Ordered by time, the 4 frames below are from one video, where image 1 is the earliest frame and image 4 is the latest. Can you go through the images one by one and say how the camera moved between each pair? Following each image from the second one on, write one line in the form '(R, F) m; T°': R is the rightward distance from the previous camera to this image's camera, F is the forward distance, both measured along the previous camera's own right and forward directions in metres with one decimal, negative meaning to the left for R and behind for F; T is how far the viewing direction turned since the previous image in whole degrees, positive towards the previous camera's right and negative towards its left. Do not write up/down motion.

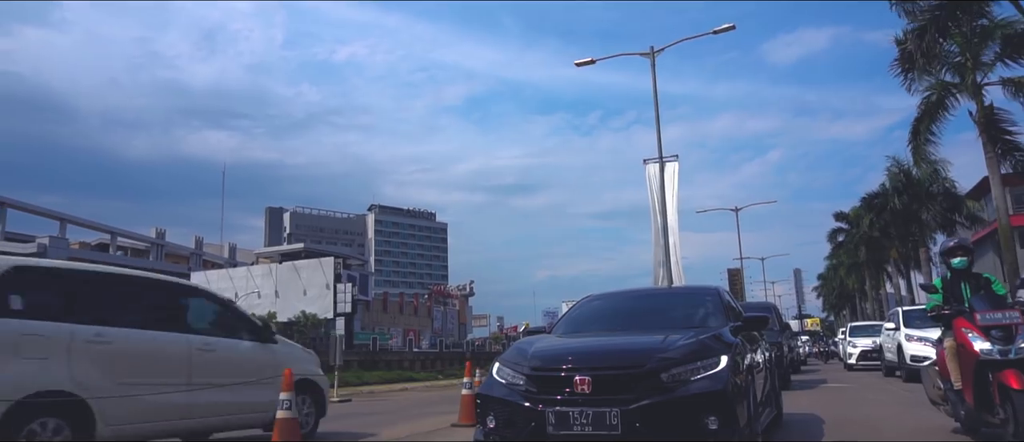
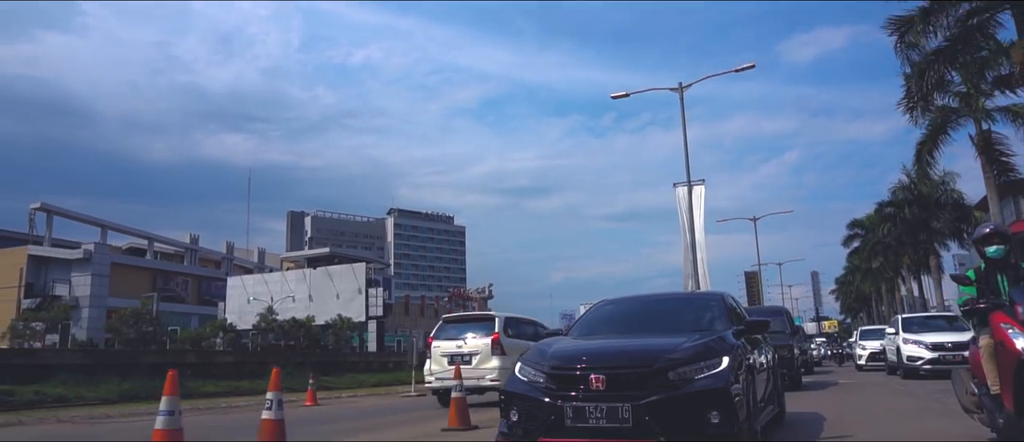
(0.0, -0.7) m; -1°
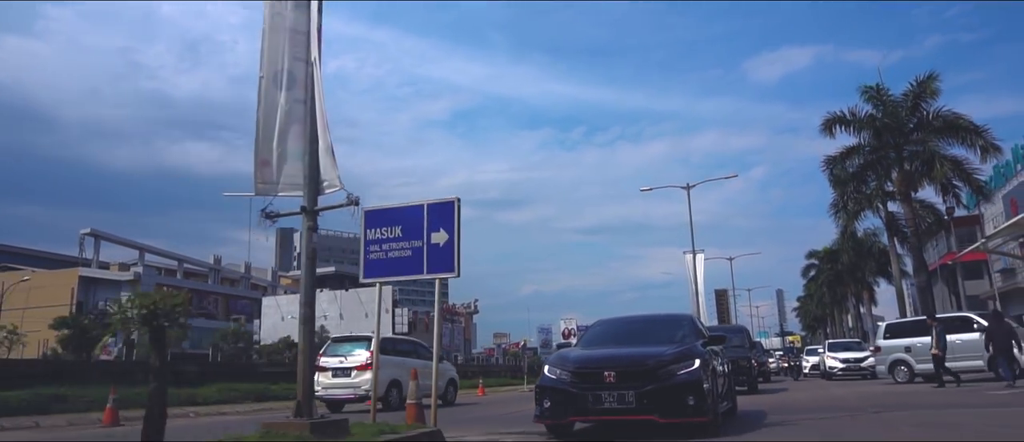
(-0.7, -2.7) m; +2°
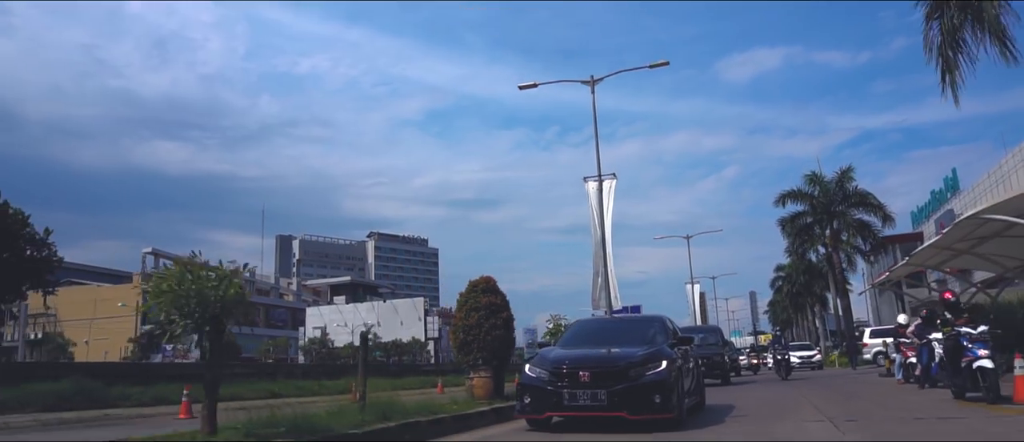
(-0.1, -0.8) m; +2°
